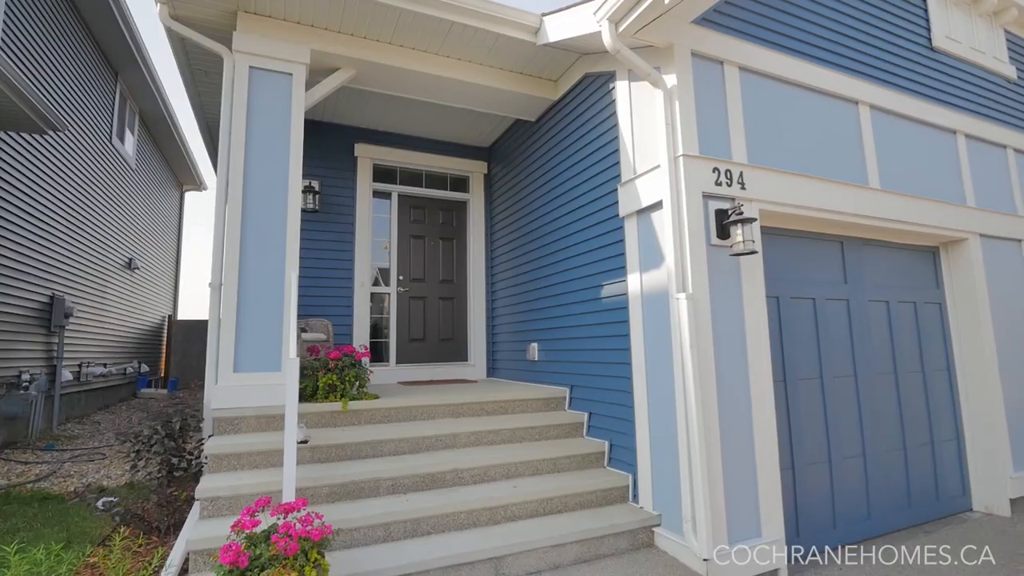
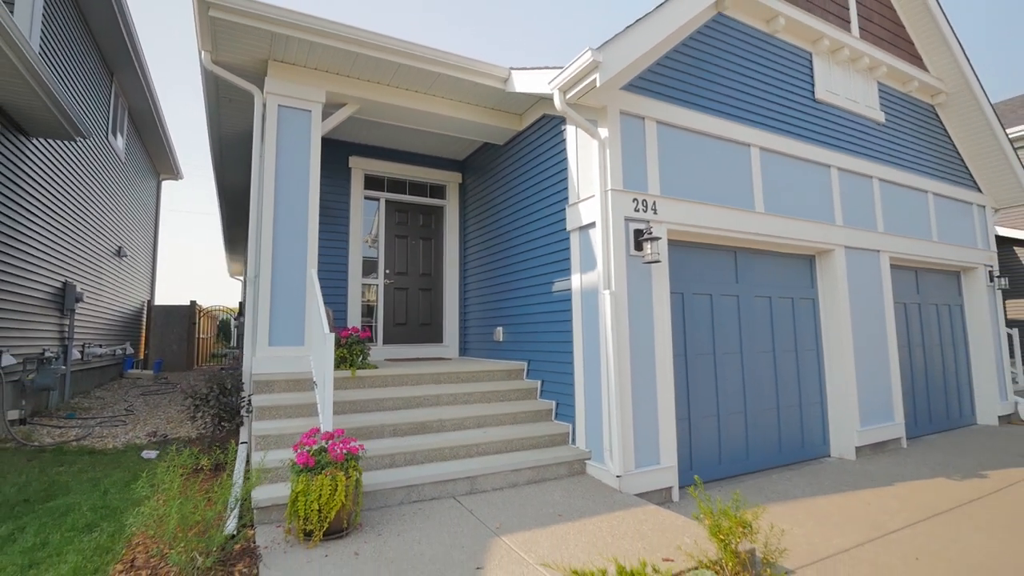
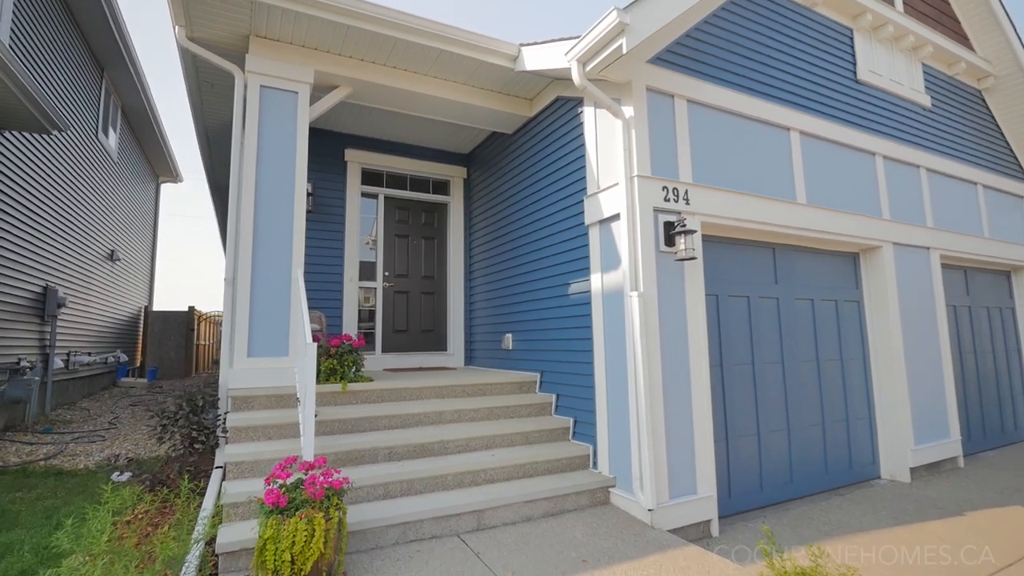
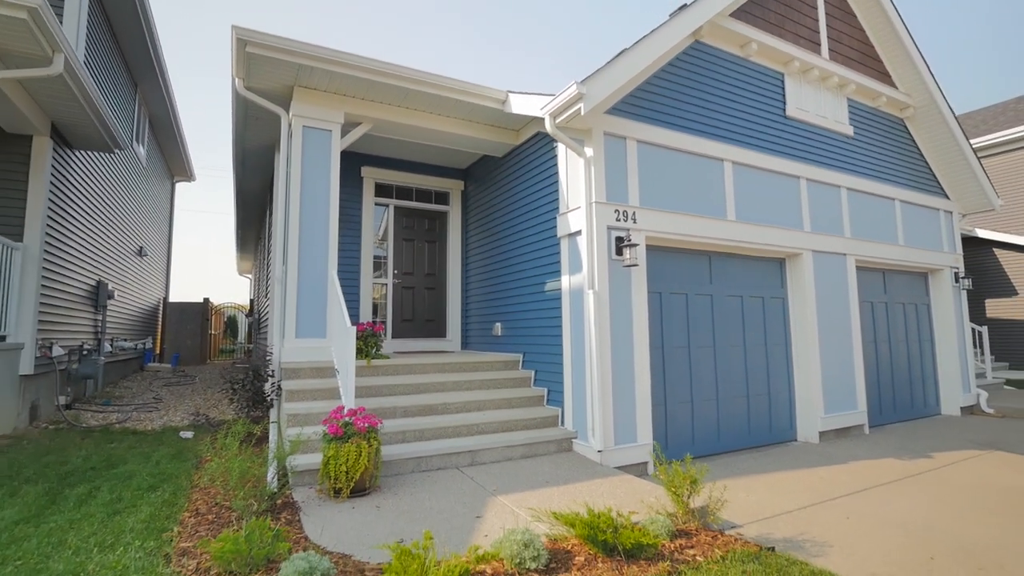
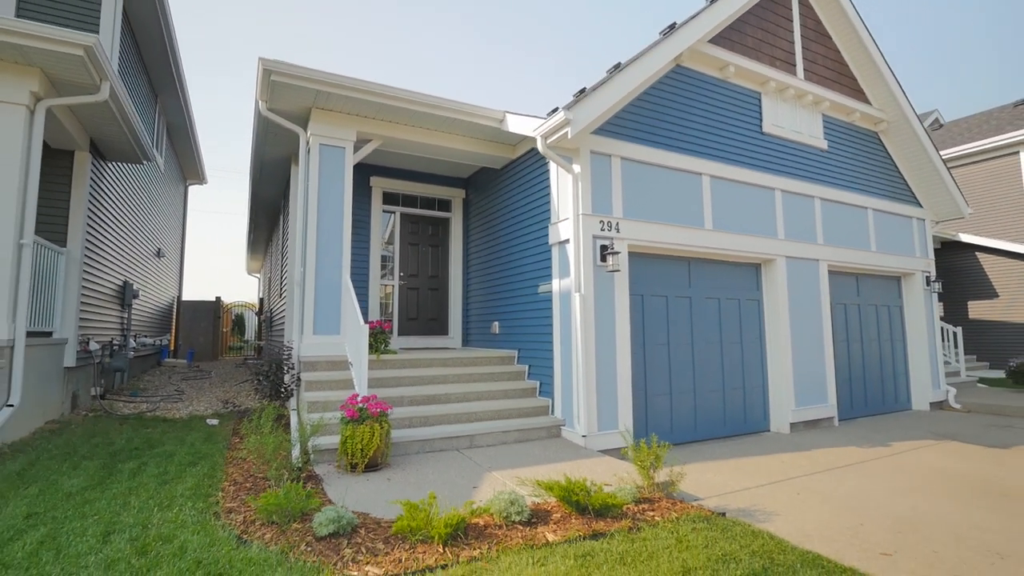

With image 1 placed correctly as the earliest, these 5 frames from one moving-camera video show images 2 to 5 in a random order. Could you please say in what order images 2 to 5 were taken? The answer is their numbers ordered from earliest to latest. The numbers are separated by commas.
3, 2, 4, 5
